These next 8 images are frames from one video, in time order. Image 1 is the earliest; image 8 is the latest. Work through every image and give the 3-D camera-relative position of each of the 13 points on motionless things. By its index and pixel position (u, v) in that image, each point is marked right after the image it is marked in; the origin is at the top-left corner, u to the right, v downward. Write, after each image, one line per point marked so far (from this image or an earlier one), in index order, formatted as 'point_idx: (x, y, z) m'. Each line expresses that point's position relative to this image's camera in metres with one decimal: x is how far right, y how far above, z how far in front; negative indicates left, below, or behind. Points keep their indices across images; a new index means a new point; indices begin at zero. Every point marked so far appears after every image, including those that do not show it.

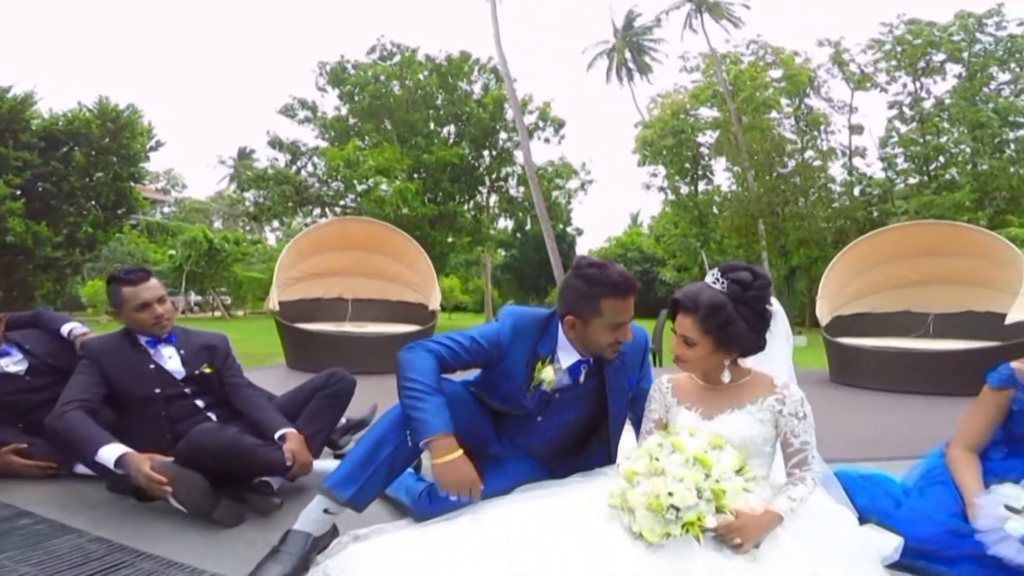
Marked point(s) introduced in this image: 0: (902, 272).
0: (+3.8, +0.2, +7.7) m
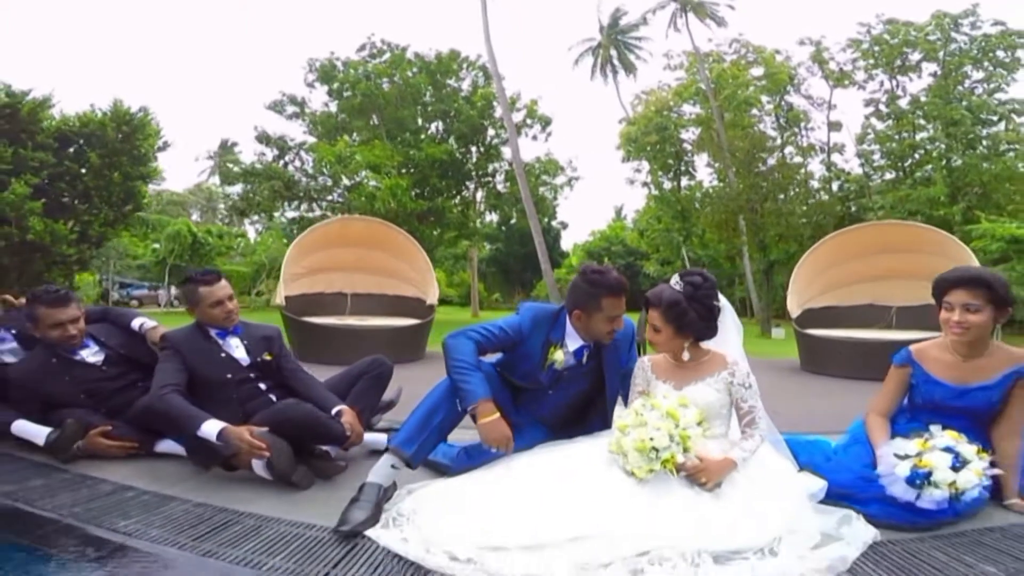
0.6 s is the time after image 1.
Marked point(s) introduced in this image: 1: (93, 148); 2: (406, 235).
0: (+3.7, +0.2, +8.2) m
1: (-4.2, +1.5, +7.6) m
2: (-1.2, +0.6, +9.3) m
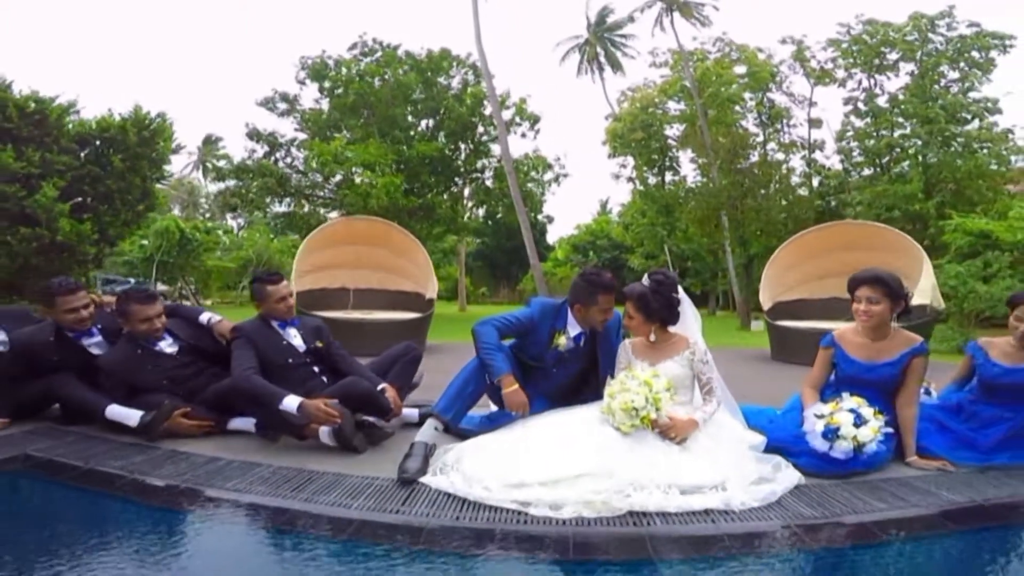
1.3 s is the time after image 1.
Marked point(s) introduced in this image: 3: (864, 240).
0: (+3.7, +0.3, +8.9) m
1: (-4.2, +1.5, +8.1) m
2: (-1.3, +0.7, +9.9) m
3: (+3.9, +0.5, +8.7) m
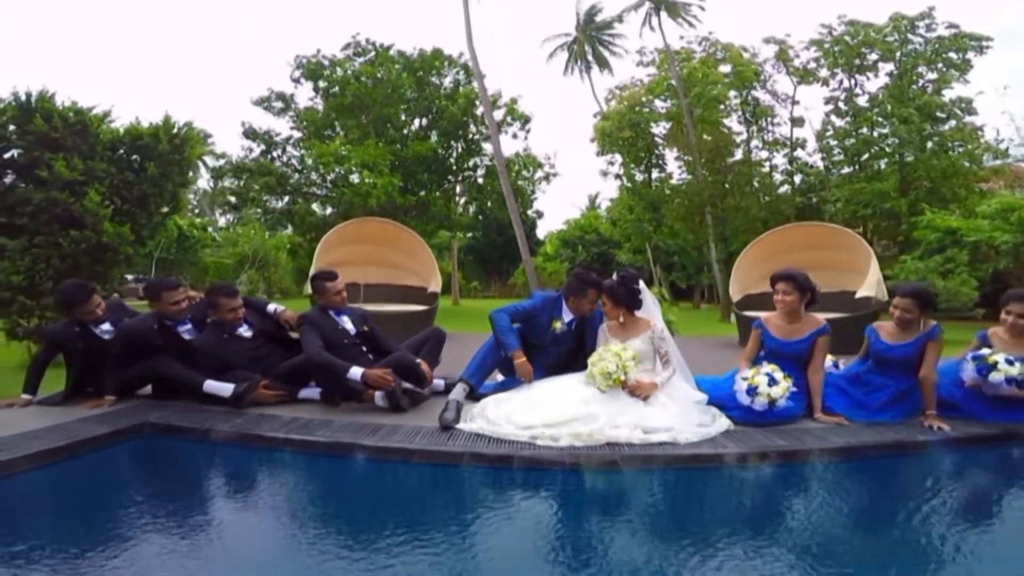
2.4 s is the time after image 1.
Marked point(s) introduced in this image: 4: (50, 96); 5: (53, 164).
0: (+3.6, +0.4, +9.9) m
1: (-4.3, +1.6, +9.0) m
2: (-1.4, +0.8, +10.8) m
3: (+3.9, +0.6, +9.7) m
4: (-4.7, +2.1, +8.2) m
5: (-4.6, +1.3, +8.0) m
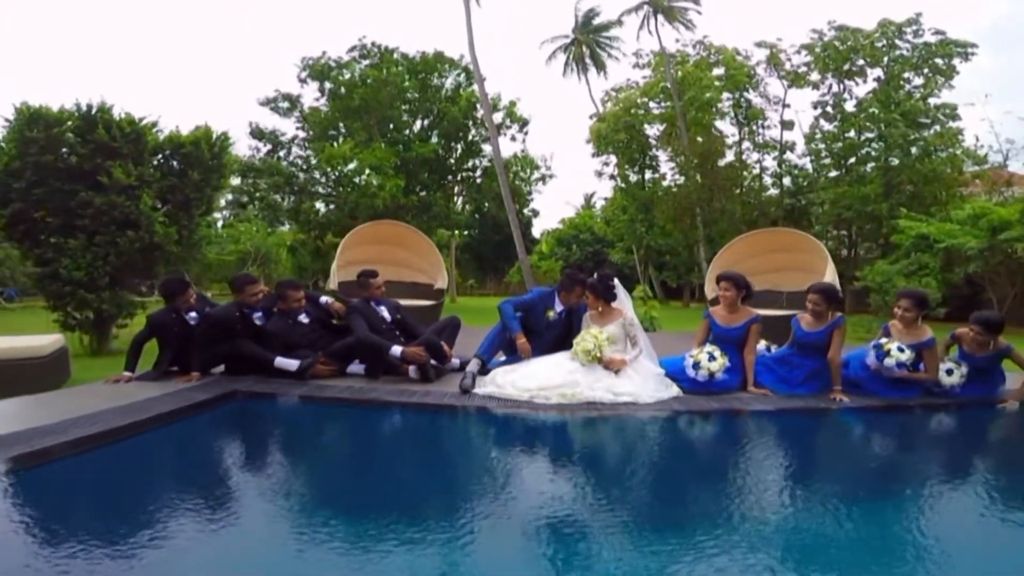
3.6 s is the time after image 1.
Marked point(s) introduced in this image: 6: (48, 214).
0: (+3.6, +0.4, +11.1) m
1: (-4.3, +1.6, +10.1) m
2: (-1.4, +0.8, +12.0) m
3: (+3.9, +0.6, +10.9) m
4: (-4.7, +2.1, +9.3) m
5: (-4.6, +1.4, +9.1) m
6: (-5.4, +0.9, +9.1) m
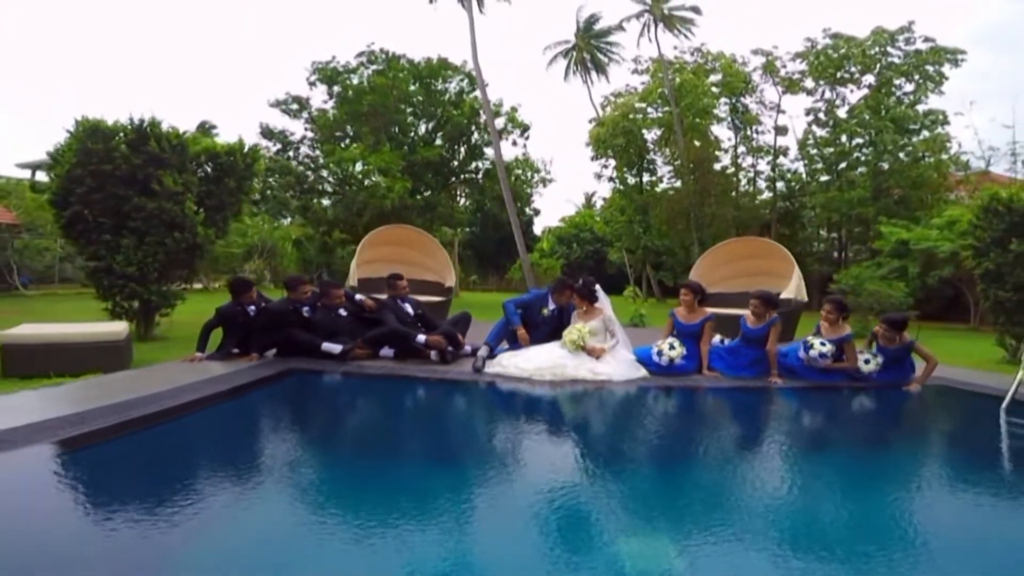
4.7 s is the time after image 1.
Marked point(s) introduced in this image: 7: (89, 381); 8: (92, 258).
0: (+3.7, +0.3, +12.3) m
1: (-4.2, +1.7, +11.3) m
2: (-1.4, +0.8, +13.2) m
3: (+3.9, +0.6, +12.1) m
4: (-4.7, +2.2, +10.5) m
5: (-4.5, +1.4, +10.3) m
6: (-5.3, +1.0, +10.3) m
7: (-3.8, -0.9, +7.1) m
8: (-5.5, +0.4, +10.4) m
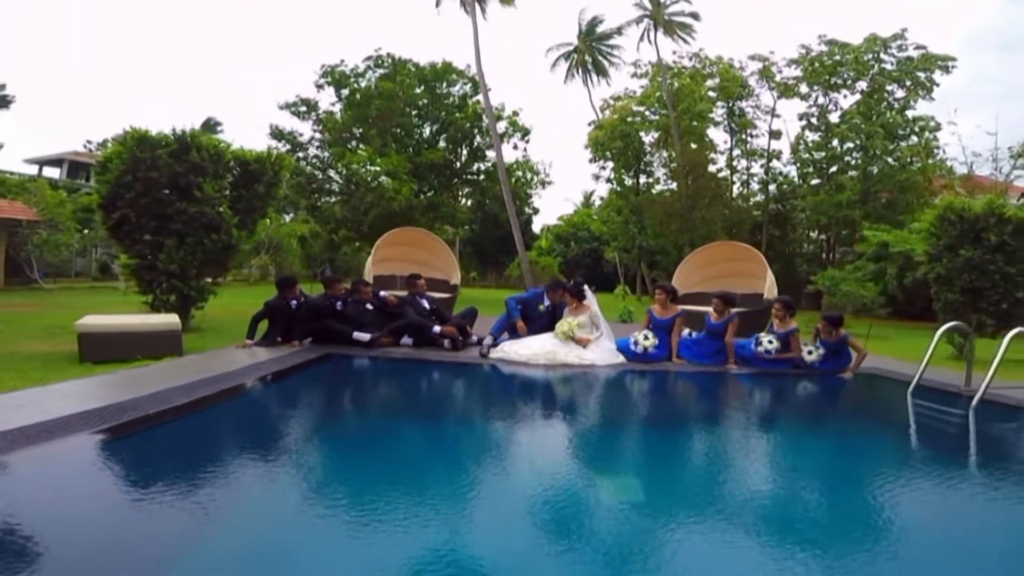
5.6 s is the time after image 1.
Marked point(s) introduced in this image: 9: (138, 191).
0: (+3.7, +0.3, +13.5) m
1: (-4.2, +1.8, +12.5) m
2: (-1.3, +0.9, +14.4) m
3: (+3.9, +0.5, +13.3) m
4: (-4.6, +2.3, +11.7) m
5: (-4.5, +1.5, +11.5) m
6: (-5.3, +1.0, +11.5) m
7: (-3.8, -0.8, +8.4) m
8: (-5.5, +0.5, +11.6) m
9: (-5.3, +1.4, +11.3) m
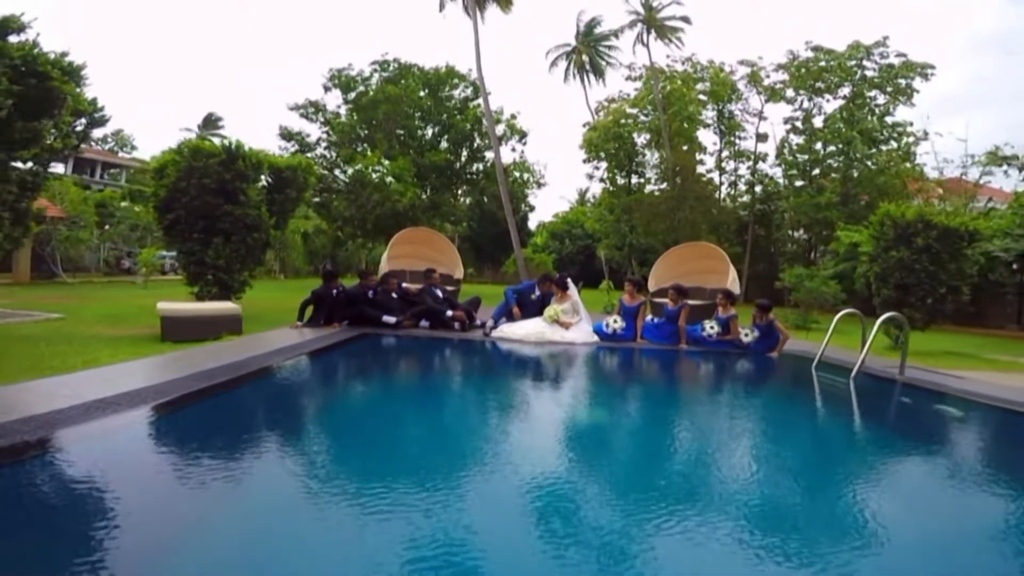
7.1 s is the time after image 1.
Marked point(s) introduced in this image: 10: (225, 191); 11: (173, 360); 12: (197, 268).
0: (+3.6, +0.4, +15.5) m
1: (-4.2, +1.9, +14.4) m
2: (-1.4, +1.0, +16.3) m
3: (+3.8, +0.6, +15.3) m
4: (-4.7, +2.4, +13.6) m
5: (-4.5, +1.6, +13.4) m
6: (-5.4, +1.2, +13.4) m
7: (-3.8, -0.7, +10.3) m
8: (-5.6, +0.6, +13.5) m
9: (-5.4, +1.5, +13.2) m
10: (-5.0, +1.6, +13.4) m
11: (-4.0, -0.8, +9.4) m
12: (-5.4, +0.3, +13.5) m
